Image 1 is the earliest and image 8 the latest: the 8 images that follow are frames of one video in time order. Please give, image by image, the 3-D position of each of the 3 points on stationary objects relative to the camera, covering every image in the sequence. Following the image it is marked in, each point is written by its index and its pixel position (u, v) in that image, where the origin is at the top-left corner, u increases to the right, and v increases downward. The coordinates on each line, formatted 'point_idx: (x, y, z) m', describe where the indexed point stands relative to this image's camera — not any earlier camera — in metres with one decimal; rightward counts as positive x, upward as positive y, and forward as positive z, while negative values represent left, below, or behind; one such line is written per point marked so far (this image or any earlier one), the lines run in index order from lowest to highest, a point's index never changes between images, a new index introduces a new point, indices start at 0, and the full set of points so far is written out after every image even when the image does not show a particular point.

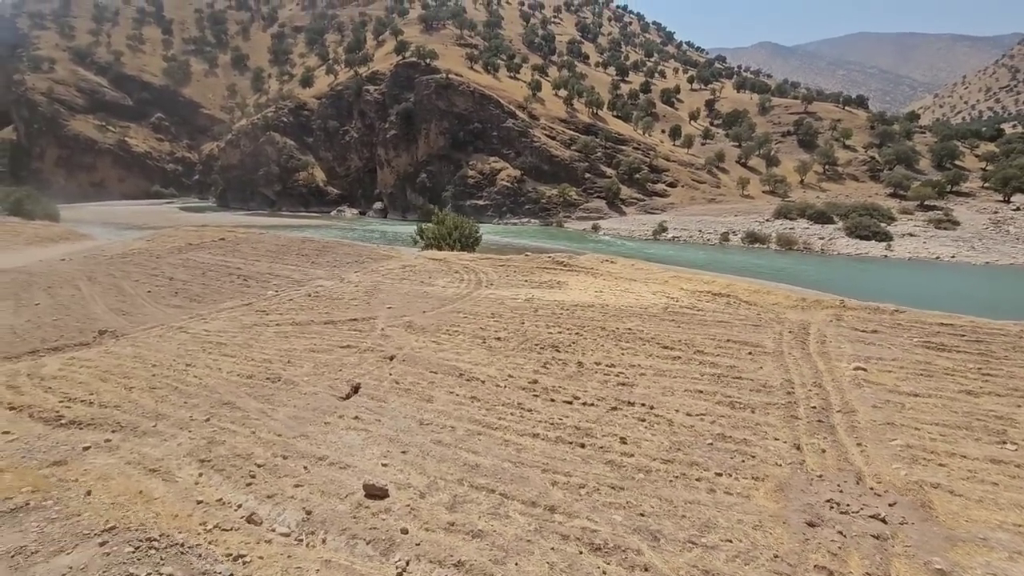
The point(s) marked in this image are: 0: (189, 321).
0: (-6.9, -0.7, +11.0) m
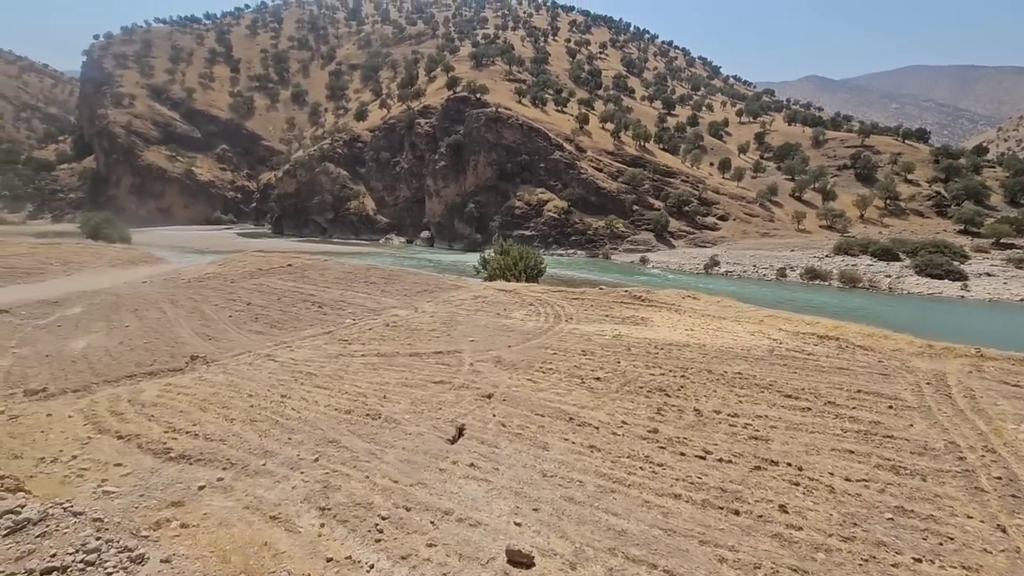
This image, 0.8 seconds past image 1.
0: (-5.0, -1.3, +10.9) m
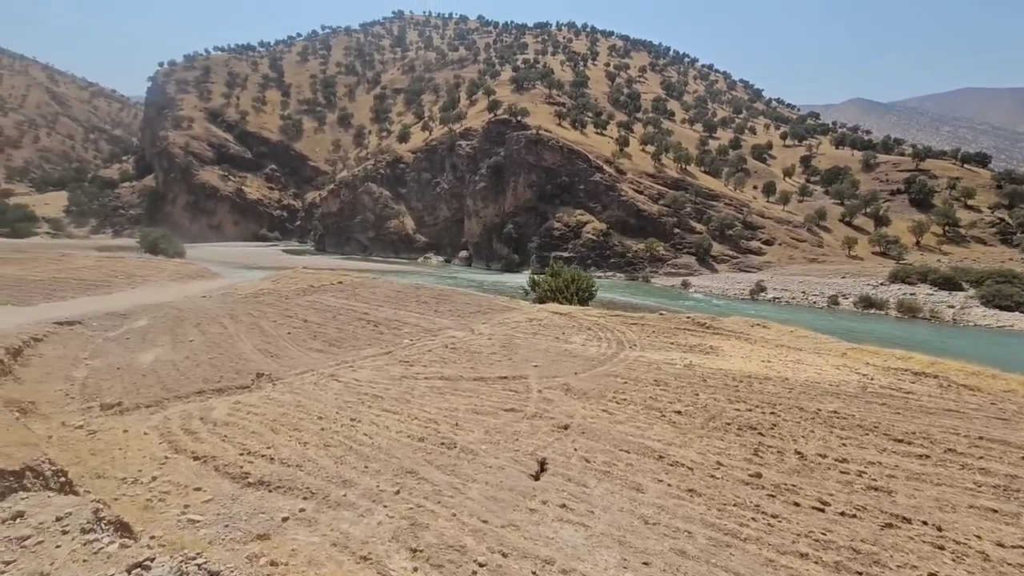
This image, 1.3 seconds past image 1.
0: (-3.6, -1.7, +10.7) m
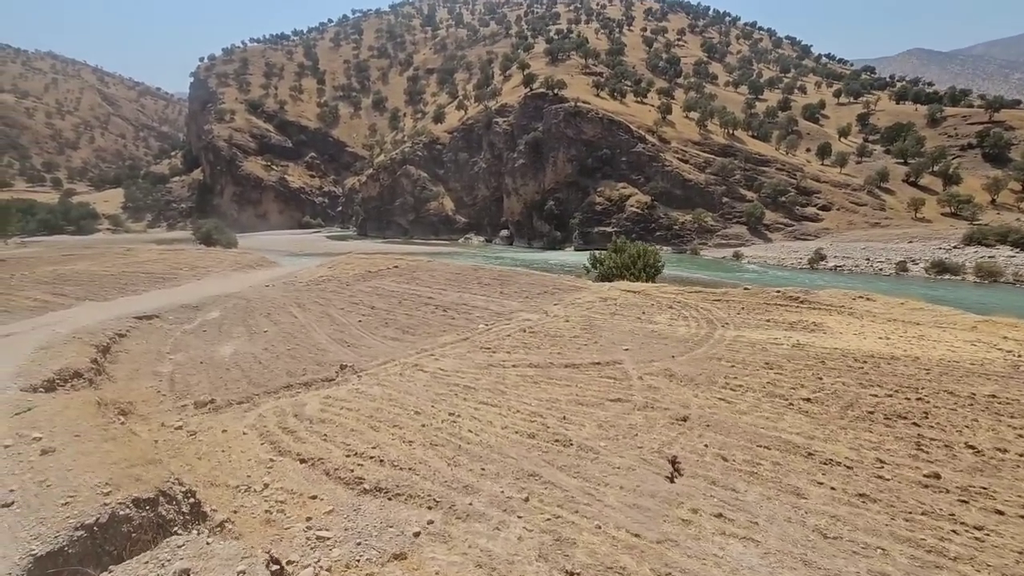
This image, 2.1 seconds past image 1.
0: (-1.8, -1.4, +10.3) m
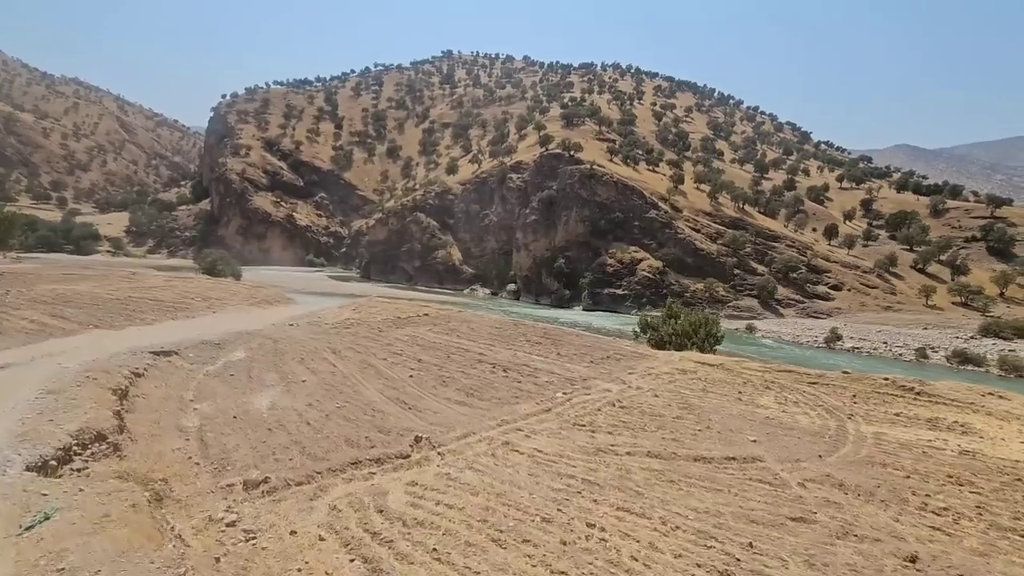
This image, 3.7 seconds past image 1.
0: (-0.1, -2.3, +8.4) m
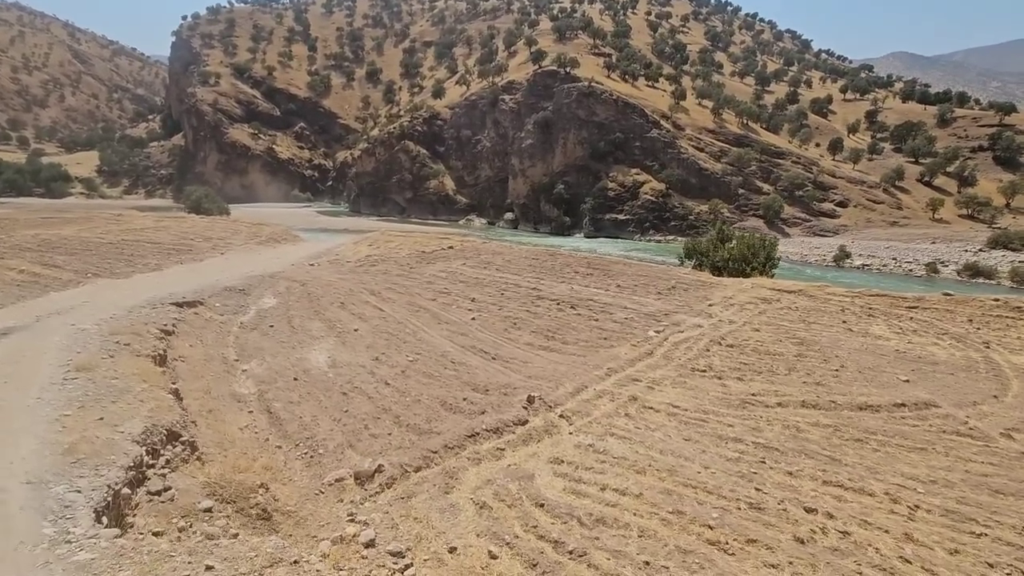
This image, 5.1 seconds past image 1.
0: (+1.5, -1.3, +7.1) m
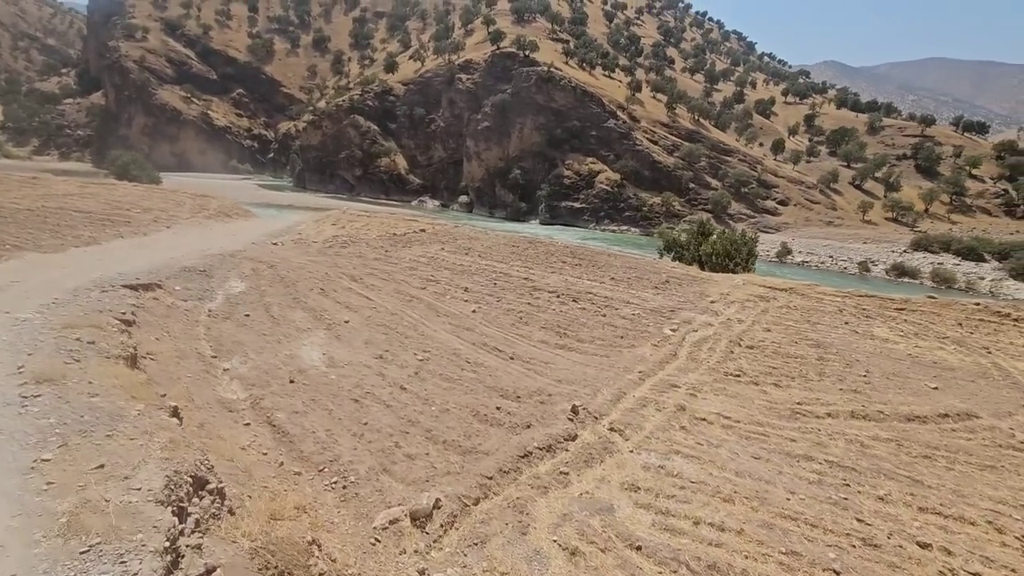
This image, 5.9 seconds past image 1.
0: (+1.9, -1.3, +6.6) m
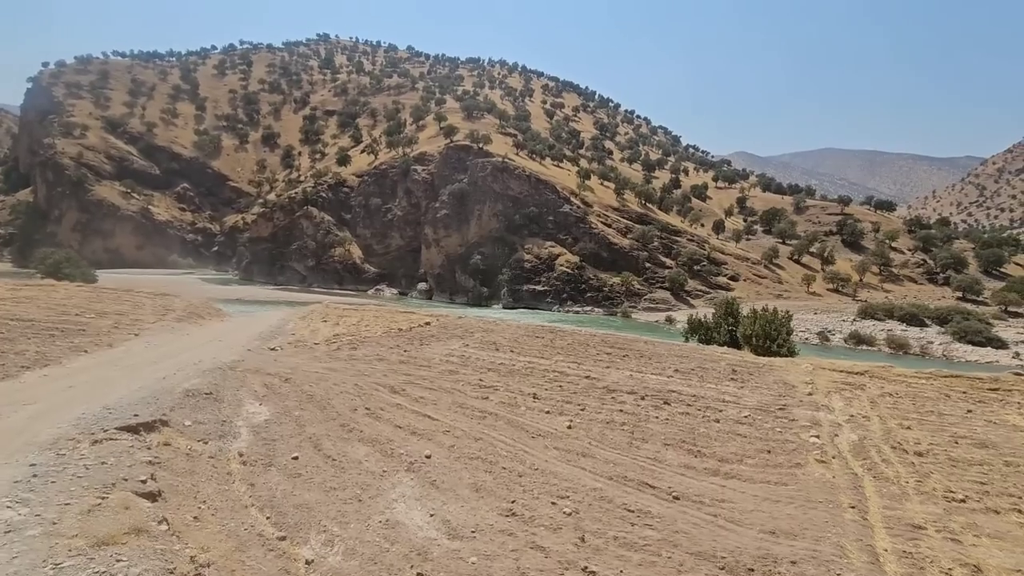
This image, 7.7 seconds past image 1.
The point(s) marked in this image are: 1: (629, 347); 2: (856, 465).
0: (+3.7, -2.3, +4.9) m
1: (+3.1, -1.6, +13.9) m
2: (+4.3, -2.2, +6.6) m
